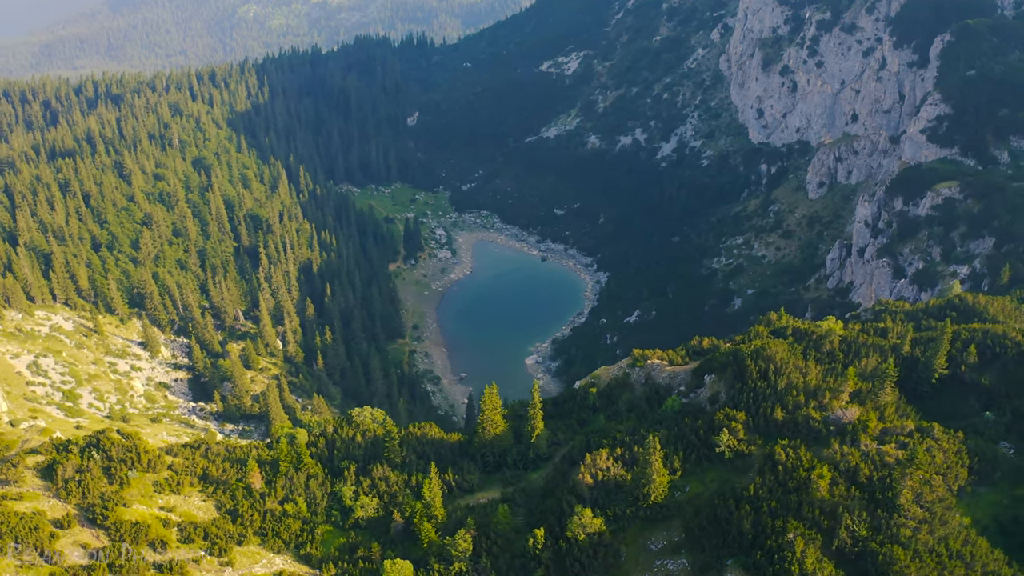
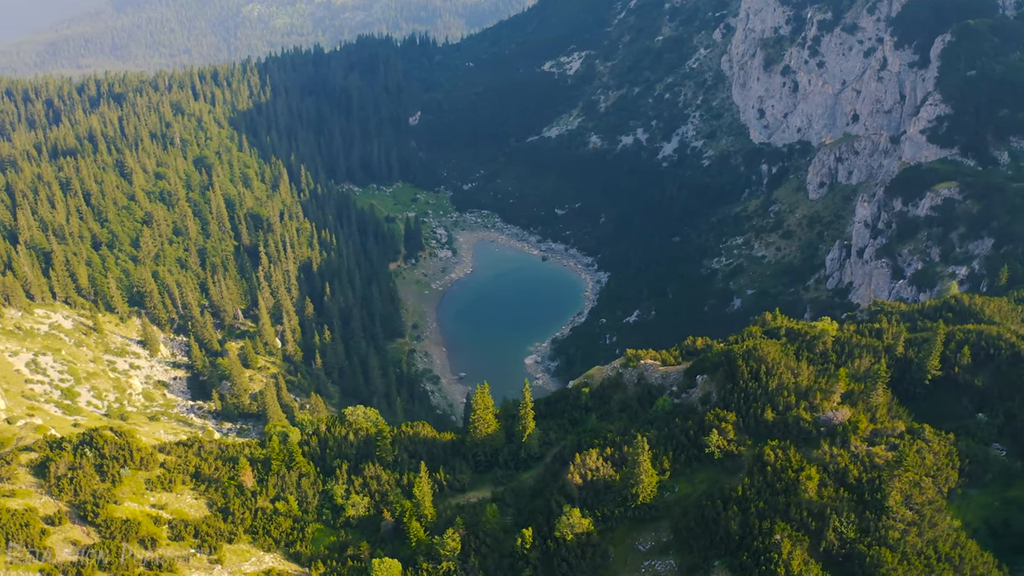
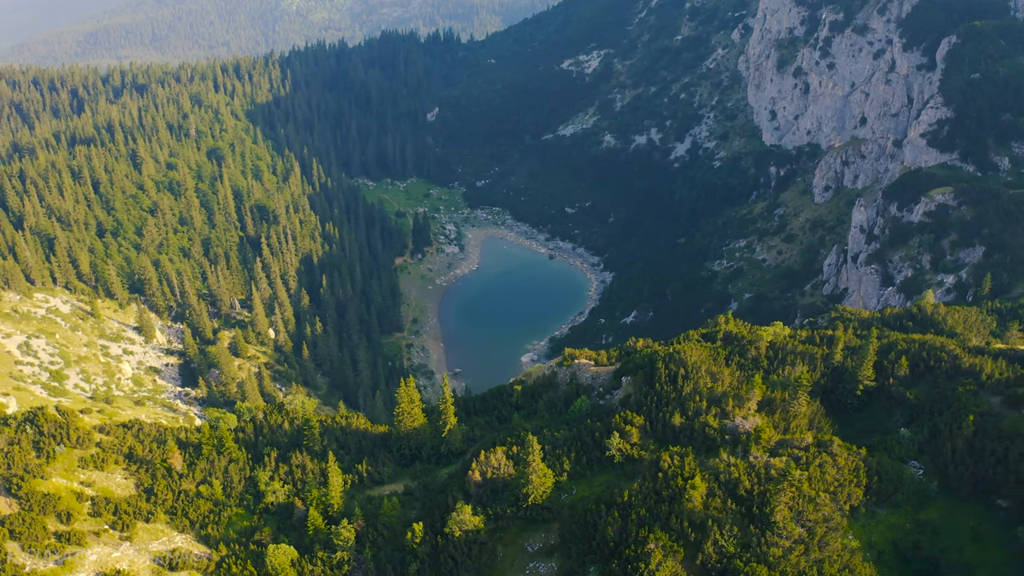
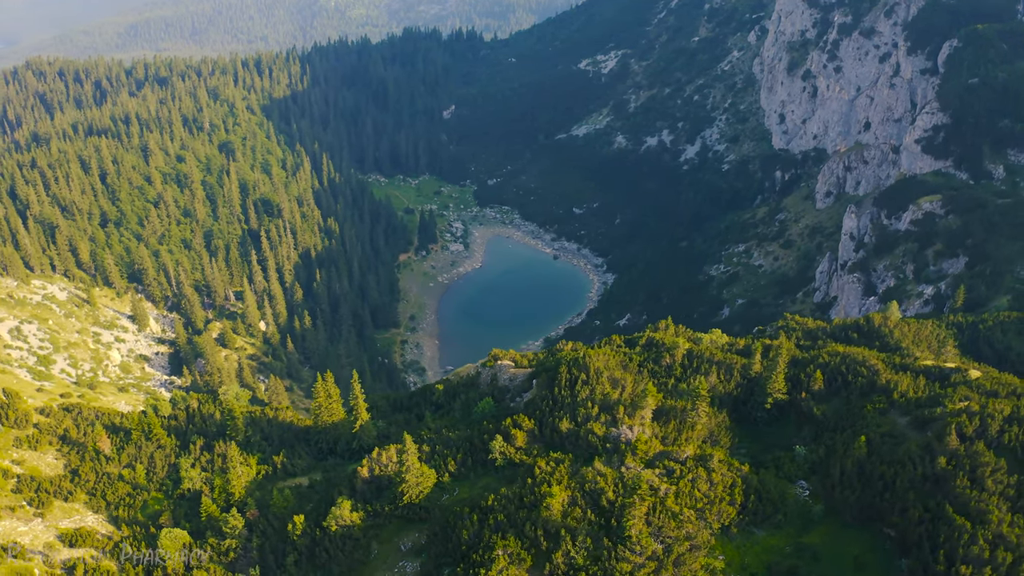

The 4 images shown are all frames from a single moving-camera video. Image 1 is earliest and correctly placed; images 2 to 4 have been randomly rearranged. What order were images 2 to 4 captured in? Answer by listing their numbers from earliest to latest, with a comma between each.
2, 3, 4
